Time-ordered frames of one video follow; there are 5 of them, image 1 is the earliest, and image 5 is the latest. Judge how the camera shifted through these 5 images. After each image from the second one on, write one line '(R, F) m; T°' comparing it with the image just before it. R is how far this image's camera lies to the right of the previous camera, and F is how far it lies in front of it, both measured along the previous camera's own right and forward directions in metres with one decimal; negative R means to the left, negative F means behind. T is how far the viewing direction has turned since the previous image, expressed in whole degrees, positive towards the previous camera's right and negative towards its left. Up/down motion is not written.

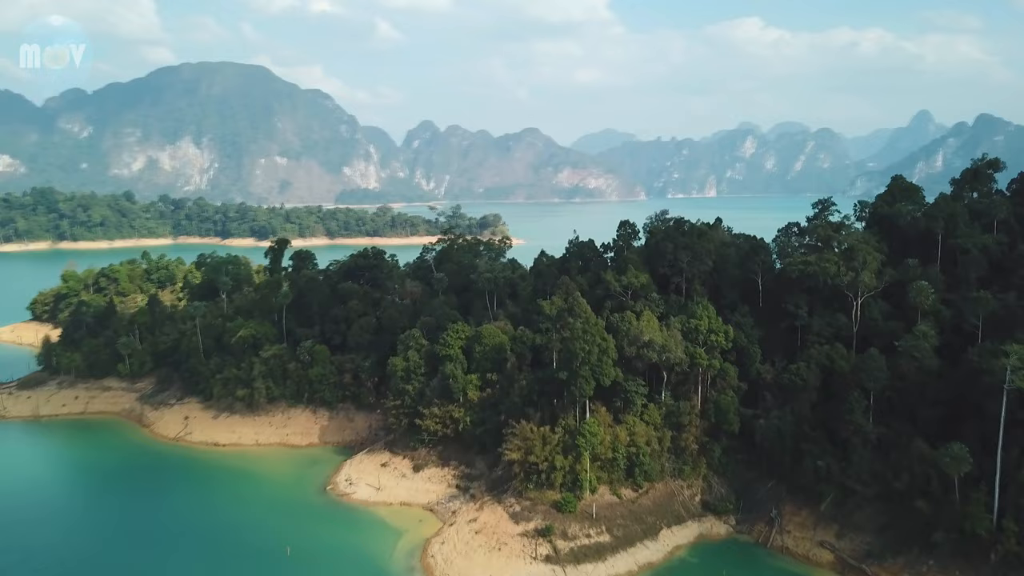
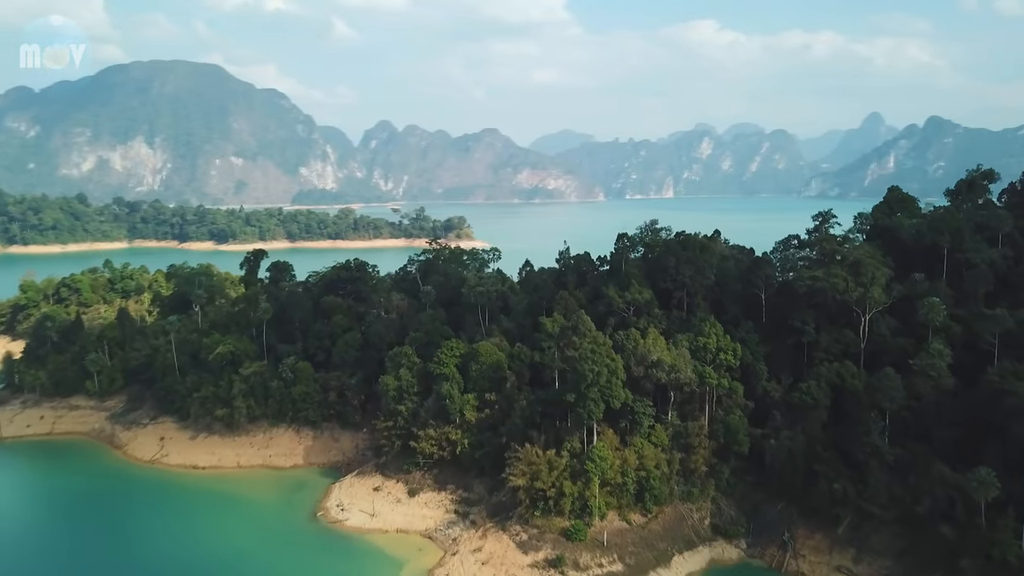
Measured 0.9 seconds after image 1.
(-1.2, +1.0) m; +3°
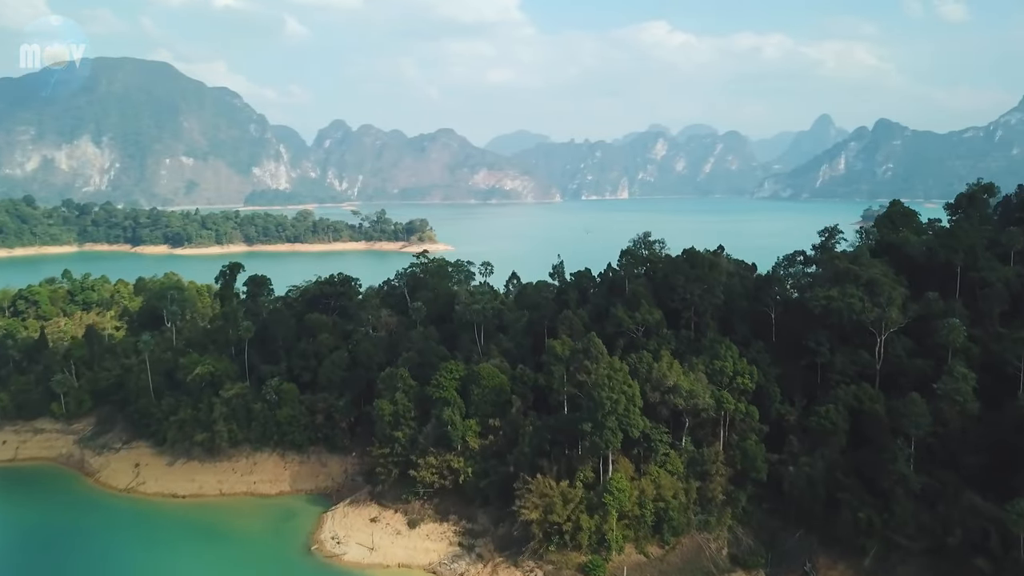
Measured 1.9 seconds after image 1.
(-1.4, +1.1) m; +3°
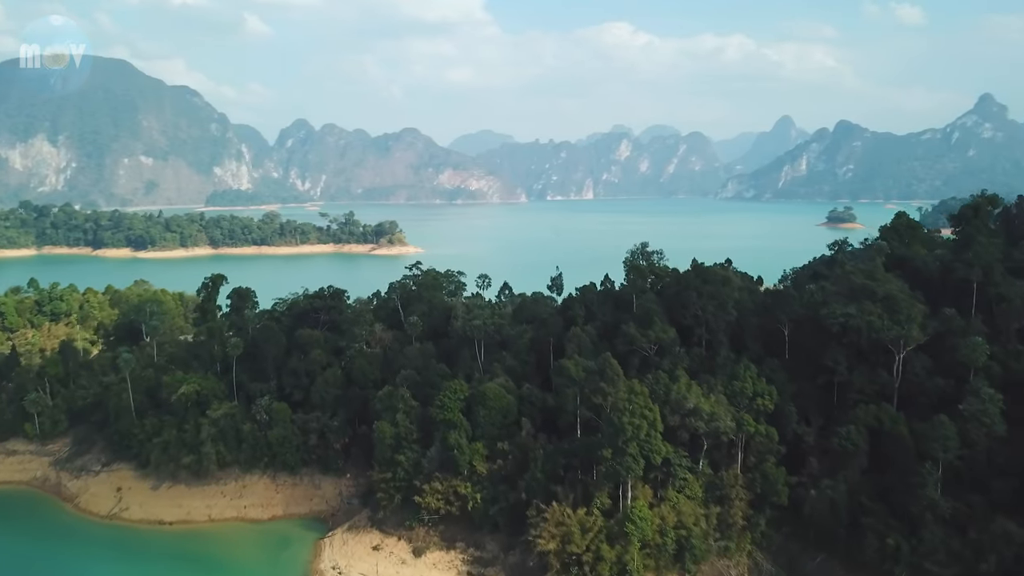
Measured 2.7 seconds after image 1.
(-1.2, +1.0) m; +2°
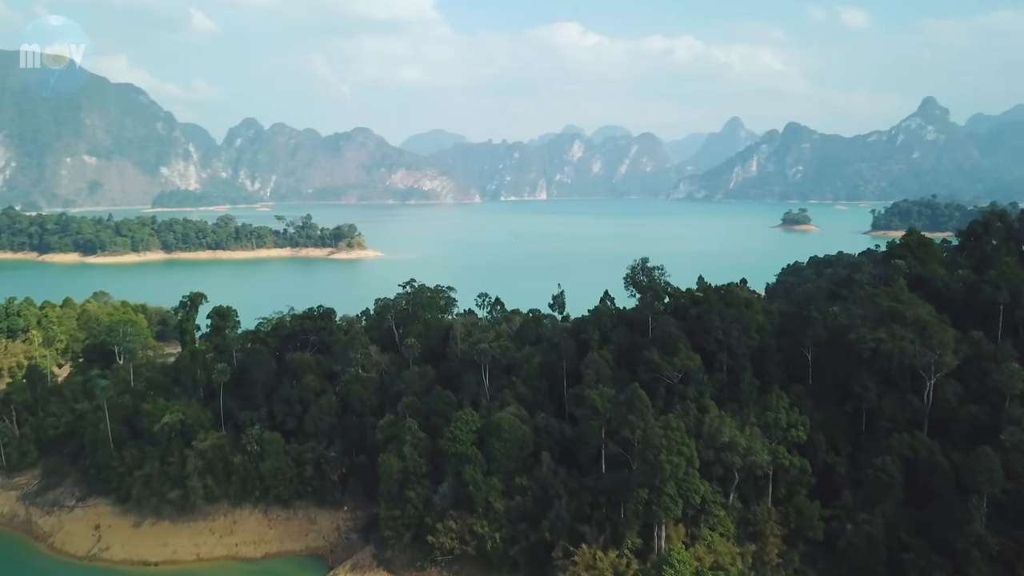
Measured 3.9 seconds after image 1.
(-1.7, +1.3) m; +3°
